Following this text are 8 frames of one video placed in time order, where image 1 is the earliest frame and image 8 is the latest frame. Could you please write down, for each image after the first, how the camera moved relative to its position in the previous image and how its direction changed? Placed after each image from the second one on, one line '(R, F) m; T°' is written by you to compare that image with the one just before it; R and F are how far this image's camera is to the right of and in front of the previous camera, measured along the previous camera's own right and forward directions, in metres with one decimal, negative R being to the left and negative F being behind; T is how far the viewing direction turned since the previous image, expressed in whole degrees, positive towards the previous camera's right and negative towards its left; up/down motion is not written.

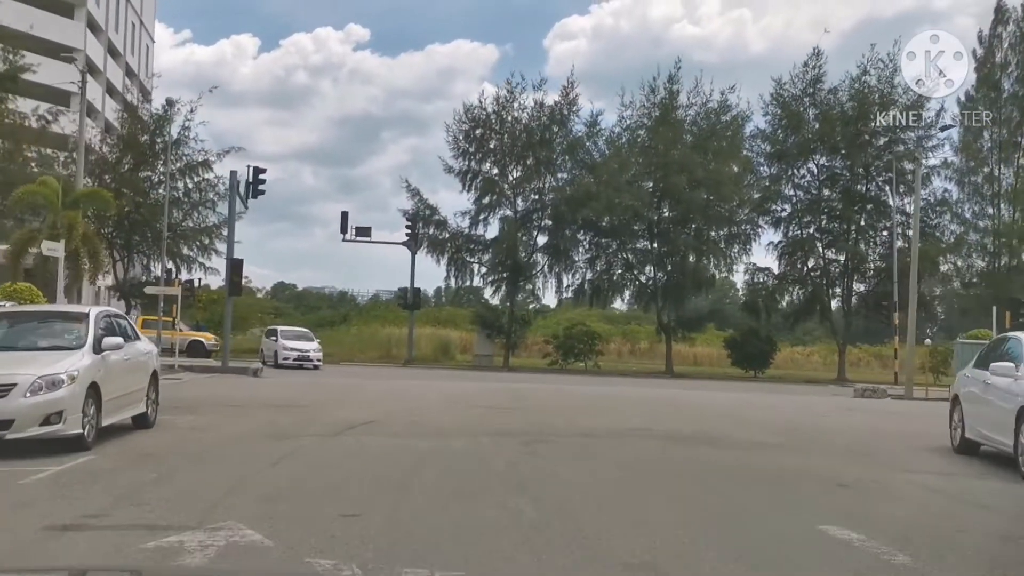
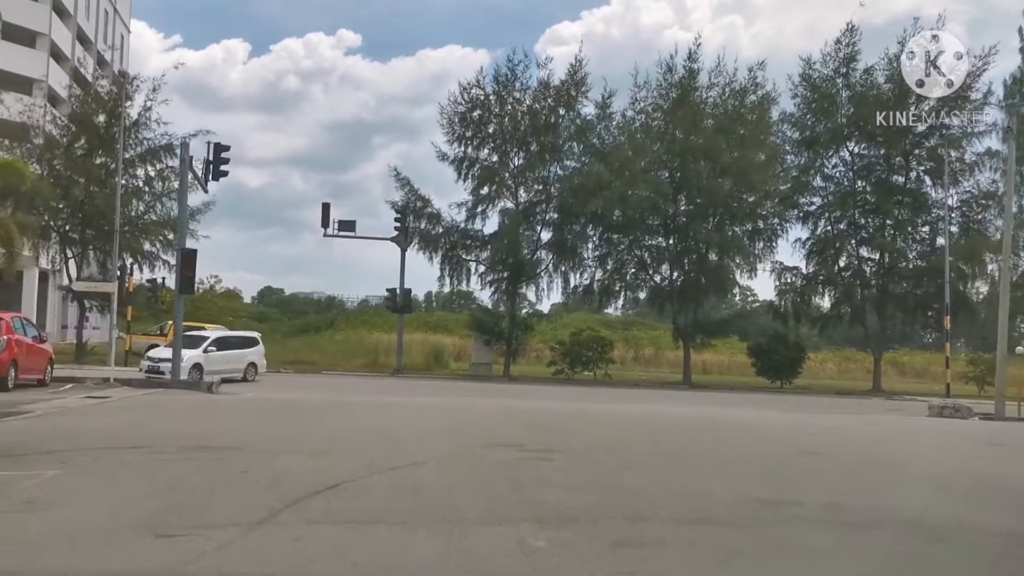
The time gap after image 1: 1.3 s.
(-0.4, +4.8) m; +1°
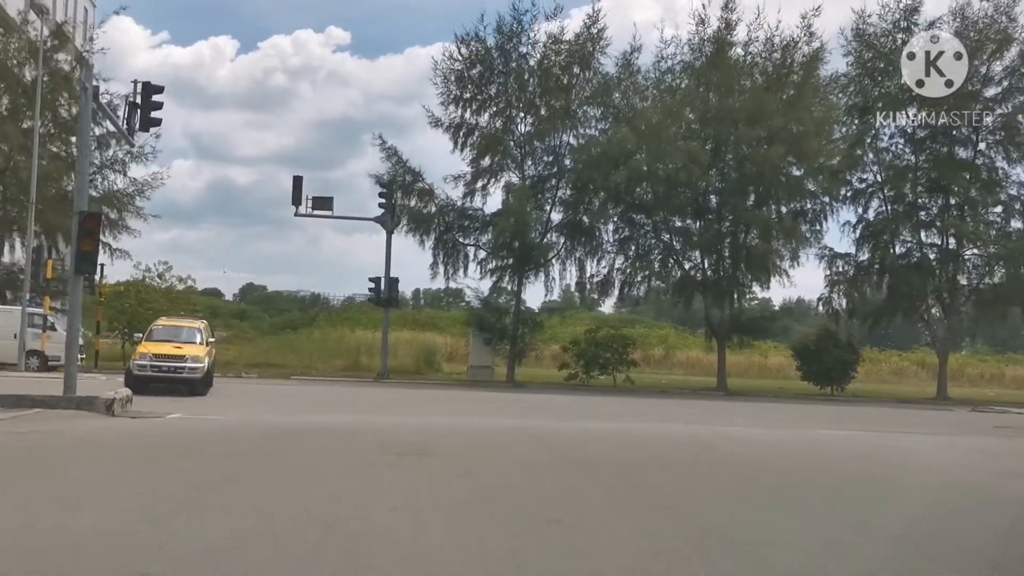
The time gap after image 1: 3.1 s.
(-0.6, +6.4) m; +1°
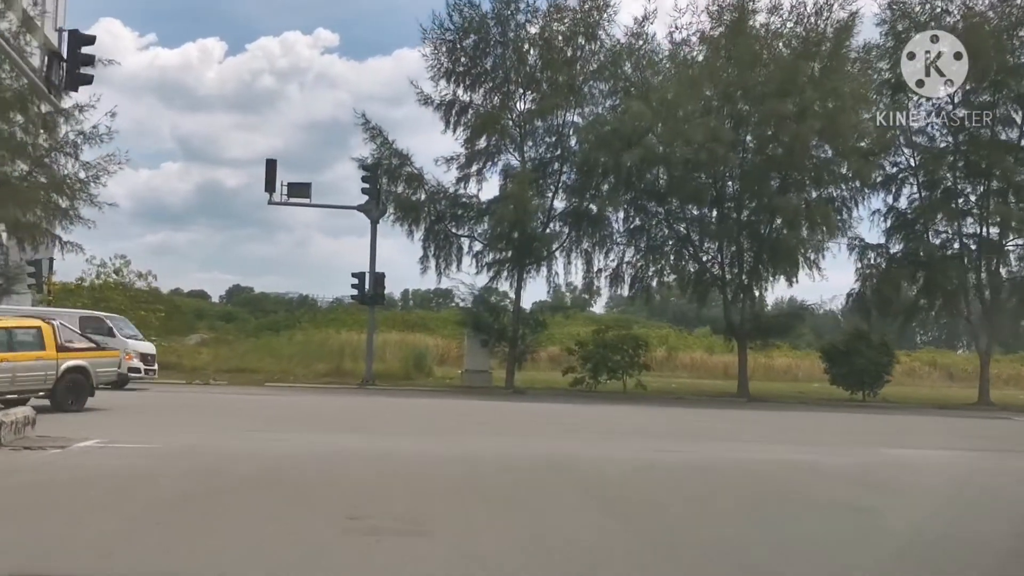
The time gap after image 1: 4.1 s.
(-0.3, +3.6) m; +1°
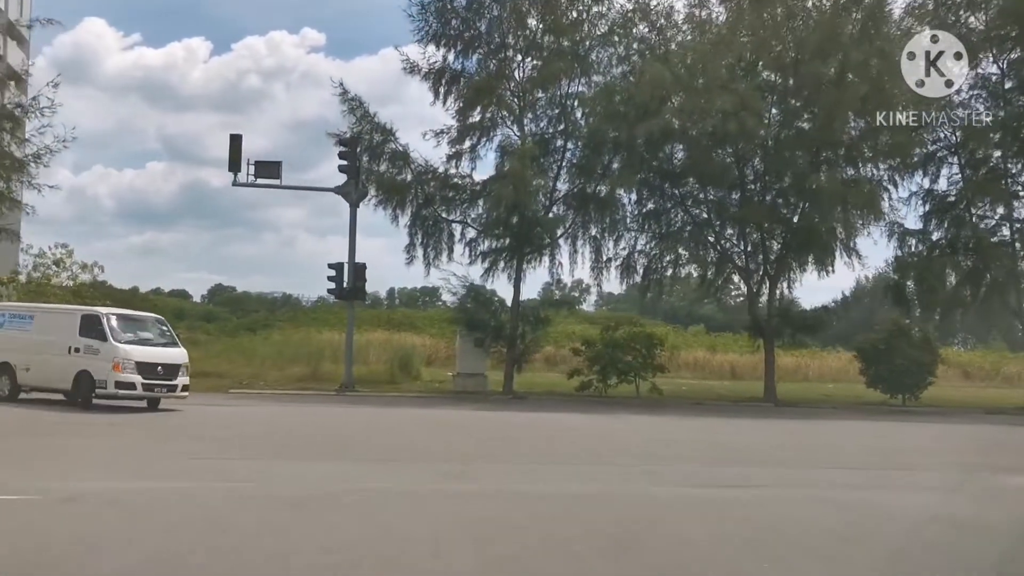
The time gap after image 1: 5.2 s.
(-0.3, +3.8) m; +1°
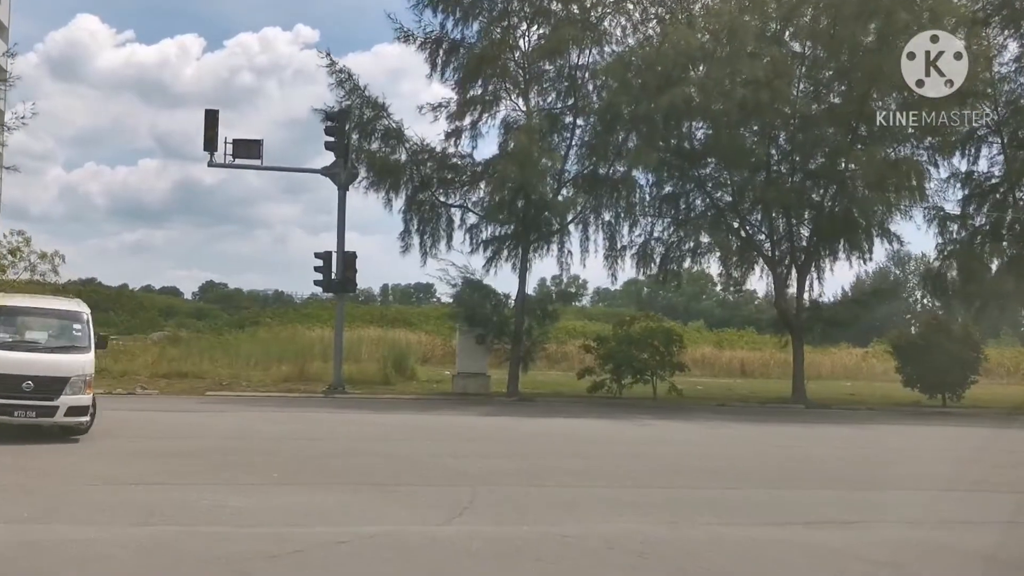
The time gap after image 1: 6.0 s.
(-0.3, +2.6) m; 0°
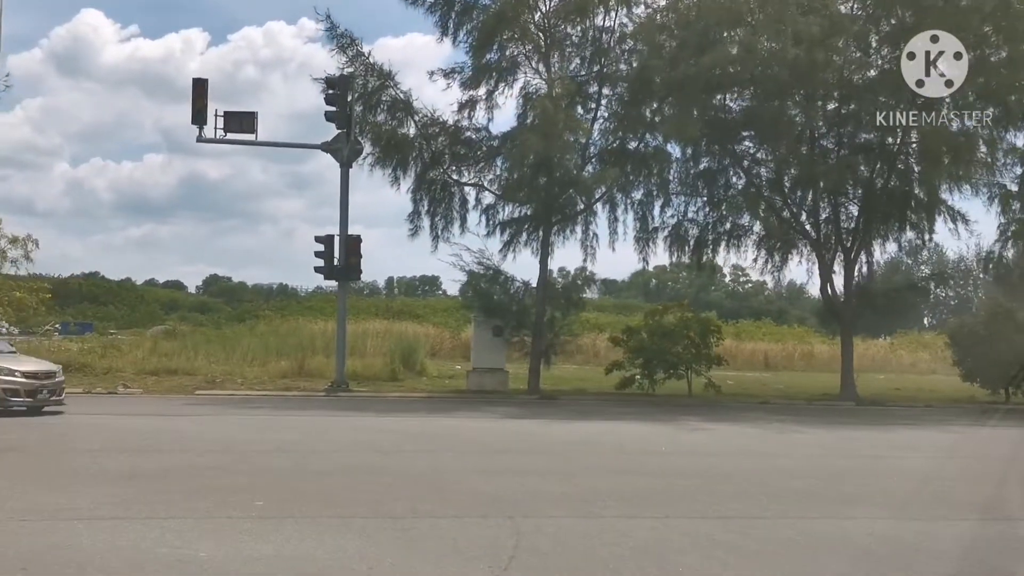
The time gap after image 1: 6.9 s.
(-0.3, +2.4) m; 0°
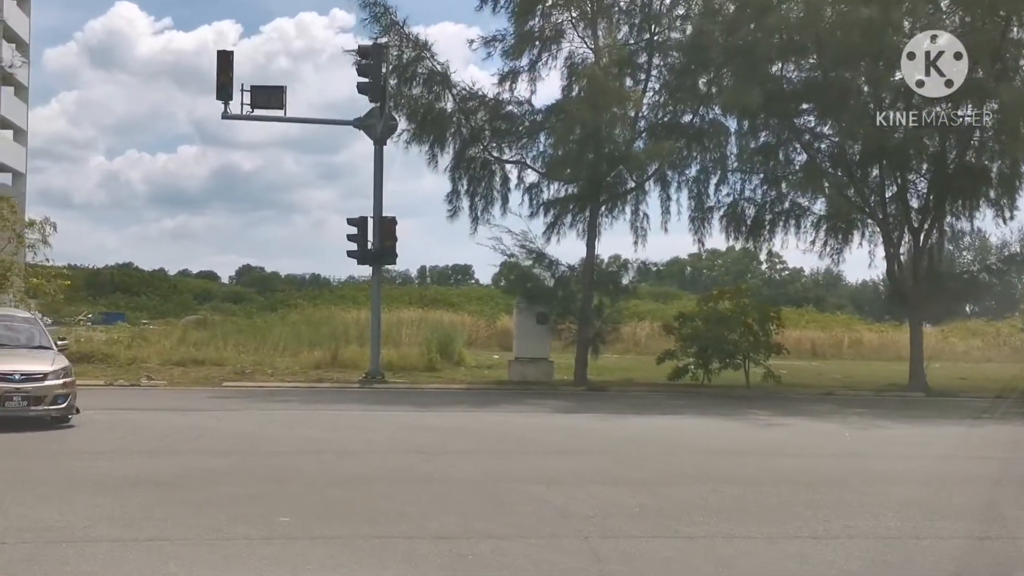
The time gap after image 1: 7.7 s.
(-0.3, +1.5) m; -2°
